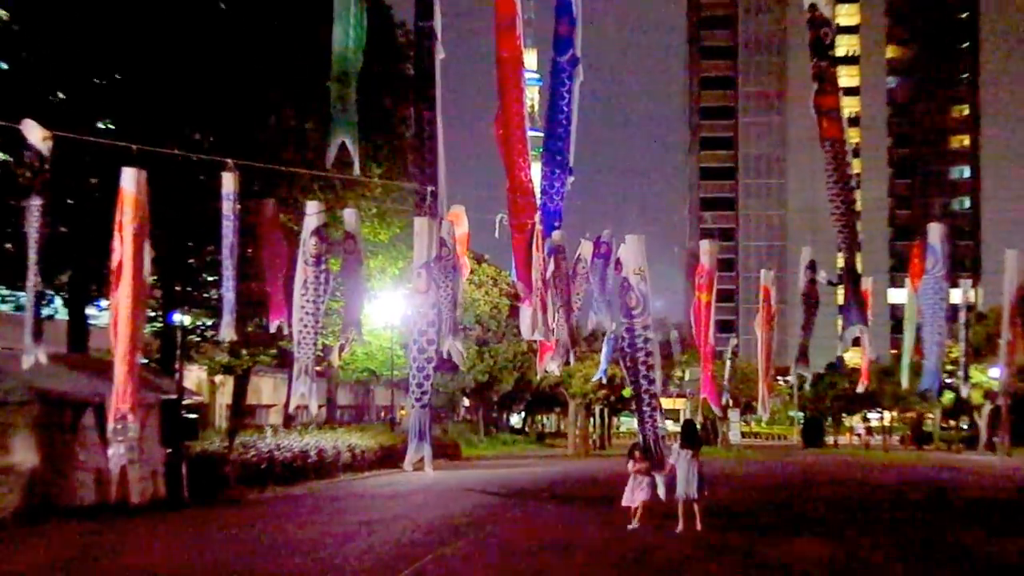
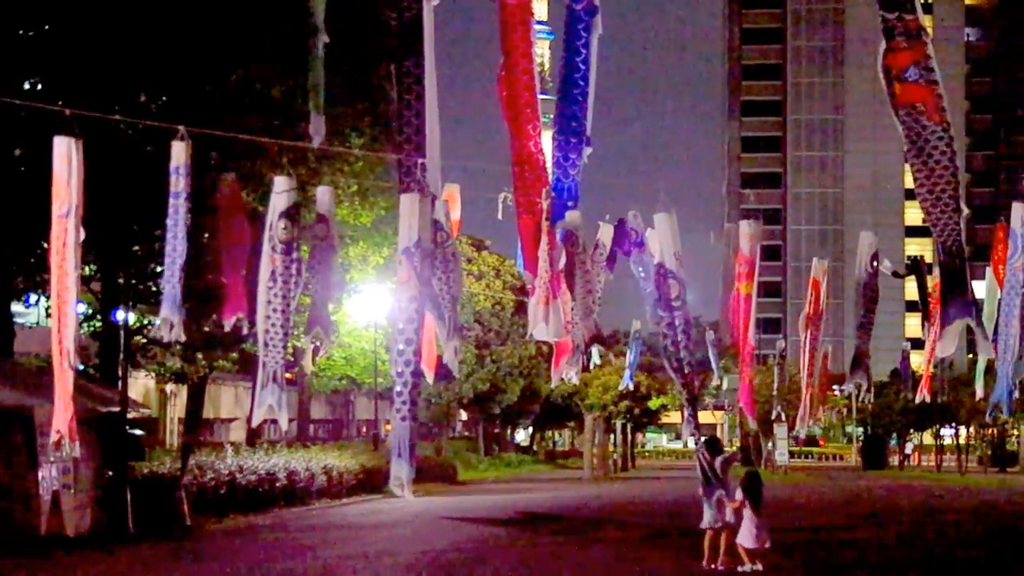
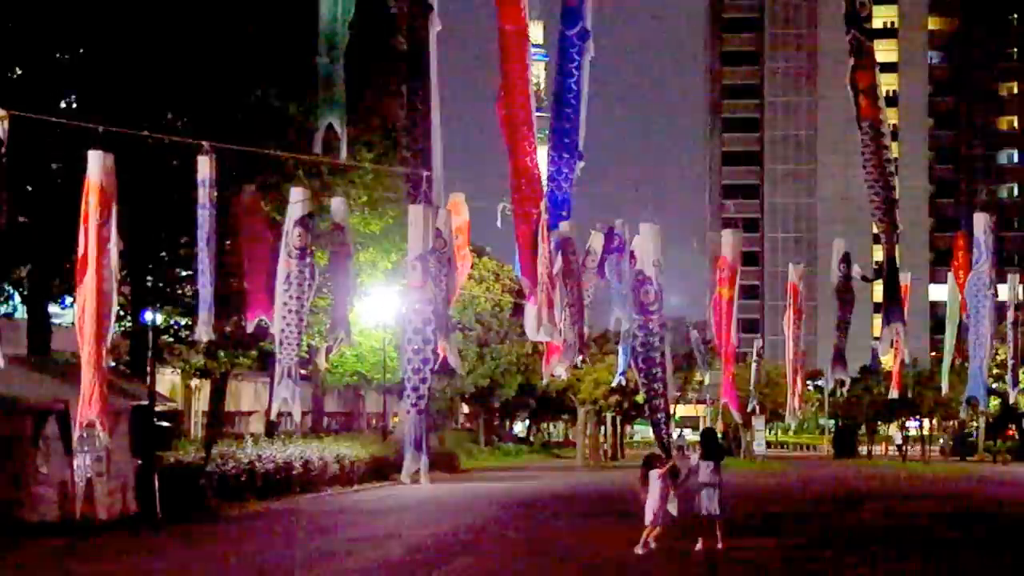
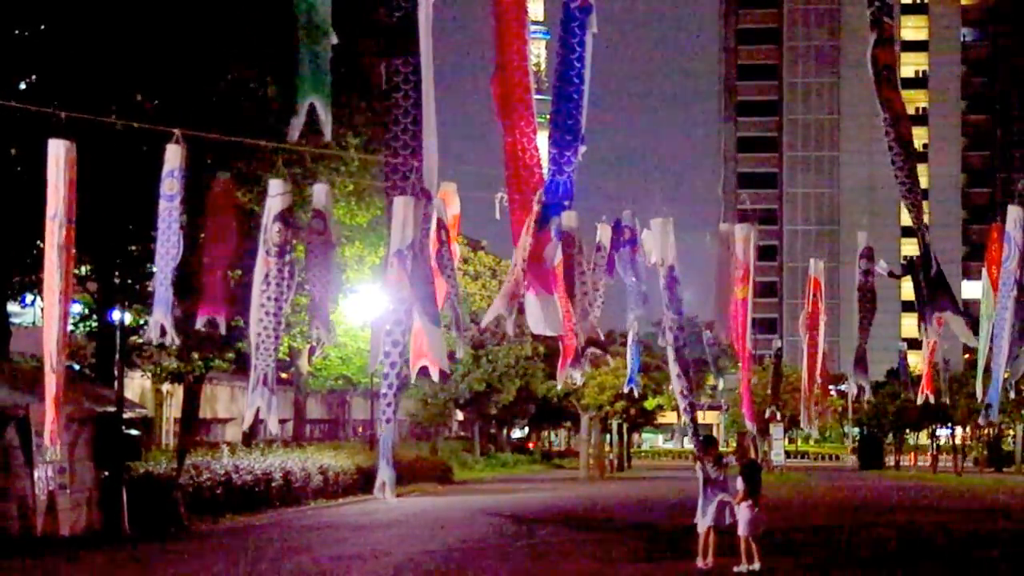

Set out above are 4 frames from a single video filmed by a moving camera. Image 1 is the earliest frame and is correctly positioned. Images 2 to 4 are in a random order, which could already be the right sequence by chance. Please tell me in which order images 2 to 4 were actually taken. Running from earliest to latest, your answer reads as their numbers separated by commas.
3, 2, 4
